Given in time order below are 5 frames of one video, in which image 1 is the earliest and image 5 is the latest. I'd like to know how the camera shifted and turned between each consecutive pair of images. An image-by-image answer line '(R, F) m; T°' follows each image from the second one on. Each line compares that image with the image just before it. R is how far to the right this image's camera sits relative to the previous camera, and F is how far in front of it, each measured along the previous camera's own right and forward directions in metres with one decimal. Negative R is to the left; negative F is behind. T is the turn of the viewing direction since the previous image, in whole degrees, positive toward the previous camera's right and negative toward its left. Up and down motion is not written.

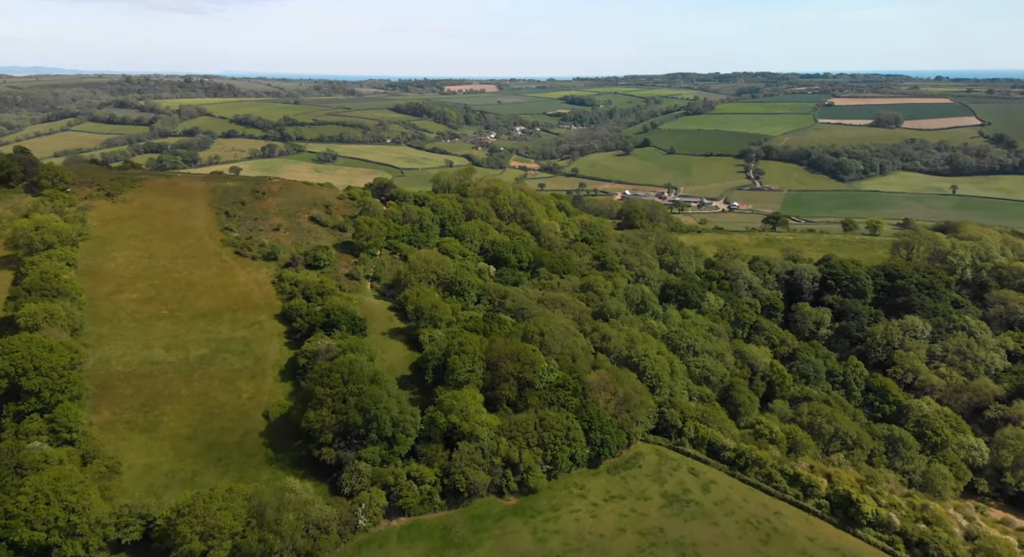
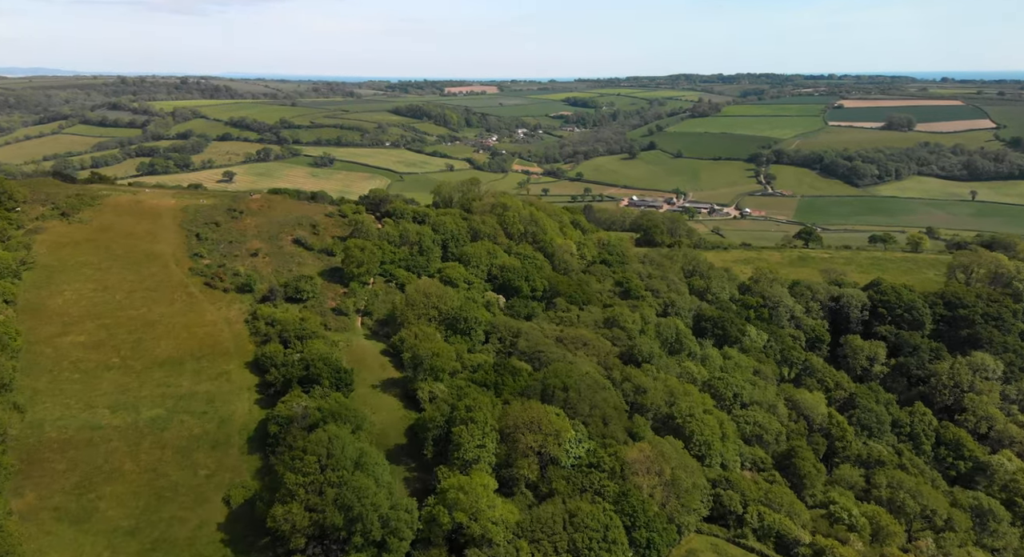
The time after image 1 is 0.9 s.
(-1.3, +12.8) m; 0°
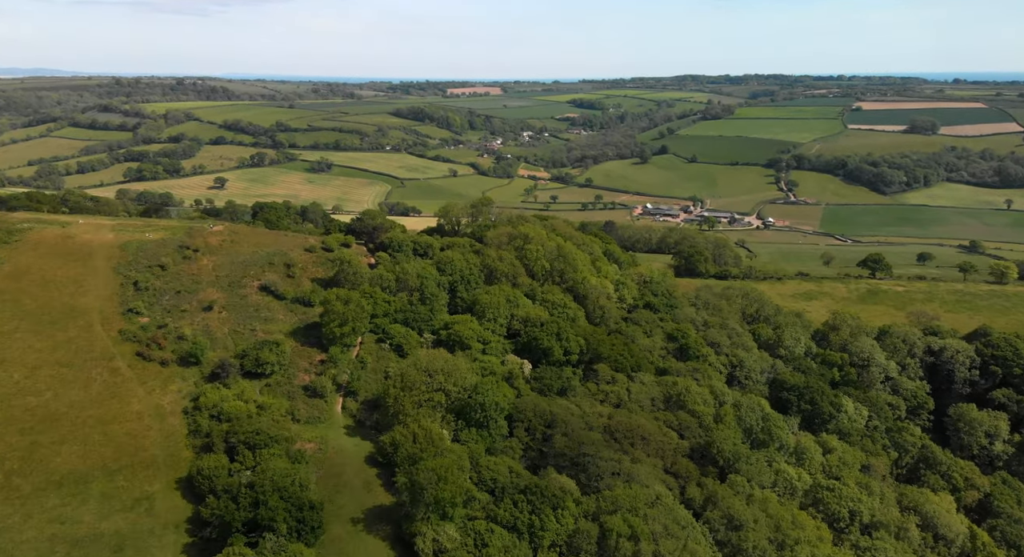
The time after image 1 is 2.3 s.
(-2.1, +19.6) m; 0°
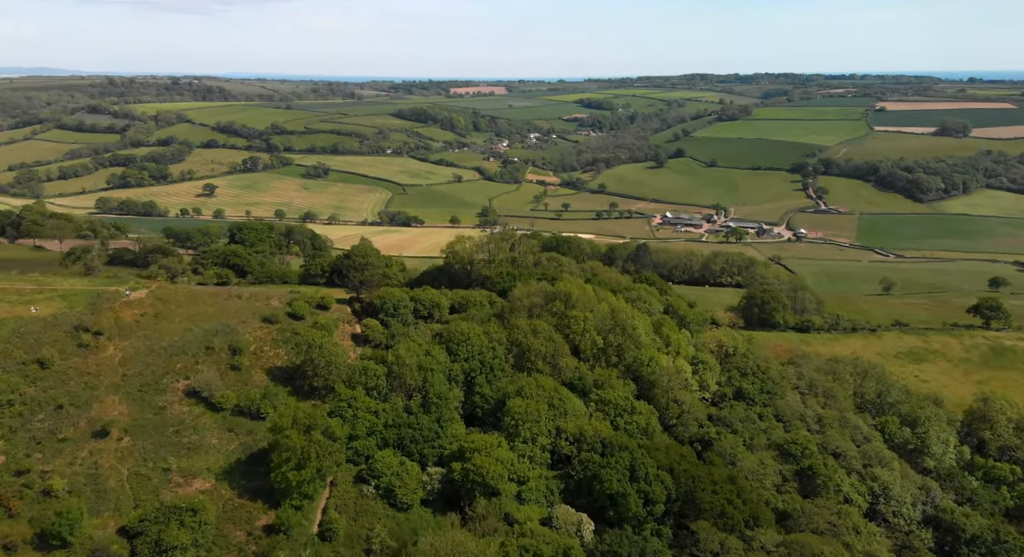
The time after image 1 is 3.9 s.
(-2.6, +23.1) m; 0°
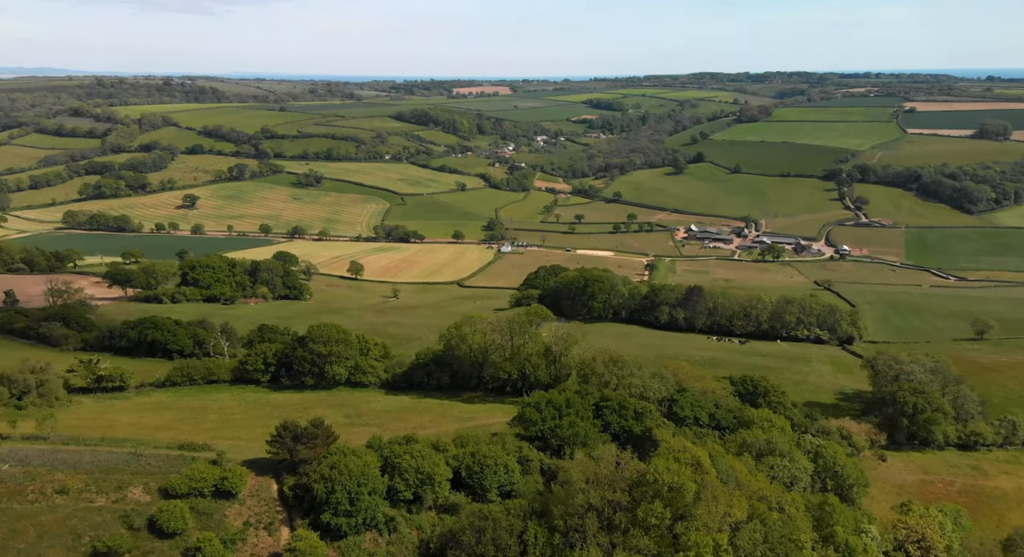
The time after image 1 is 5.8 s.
(-2.1, +28.4) m; 0°
